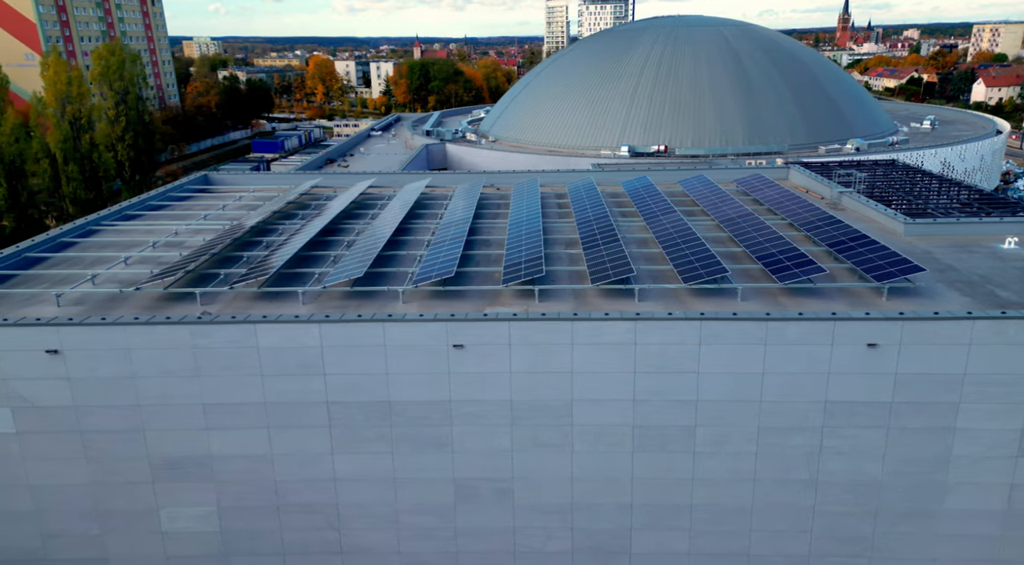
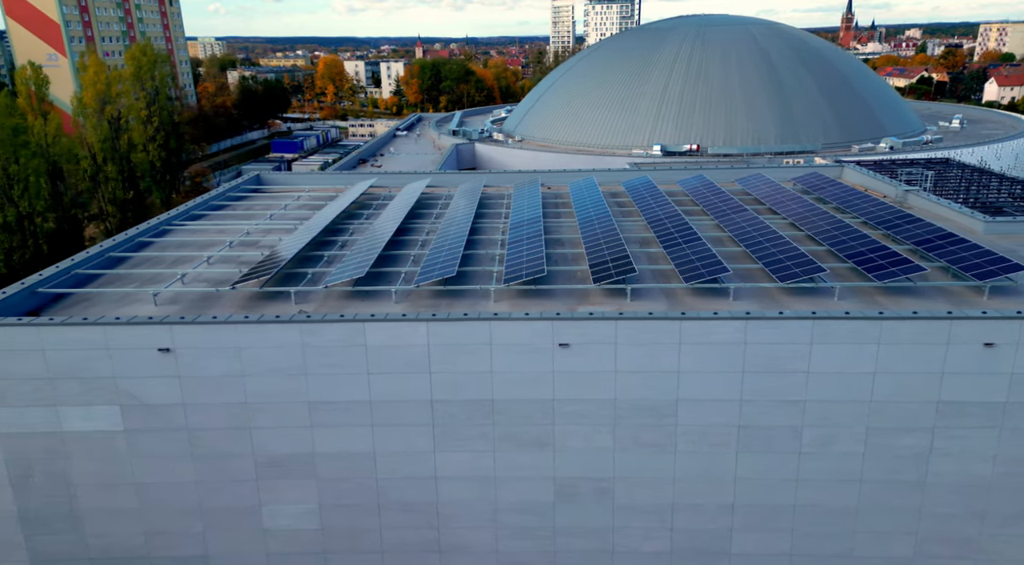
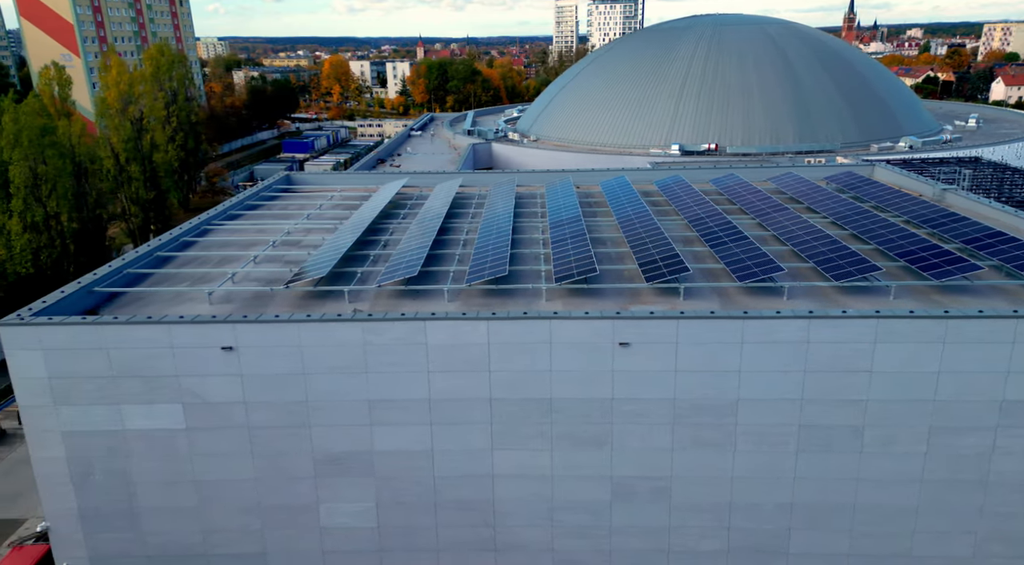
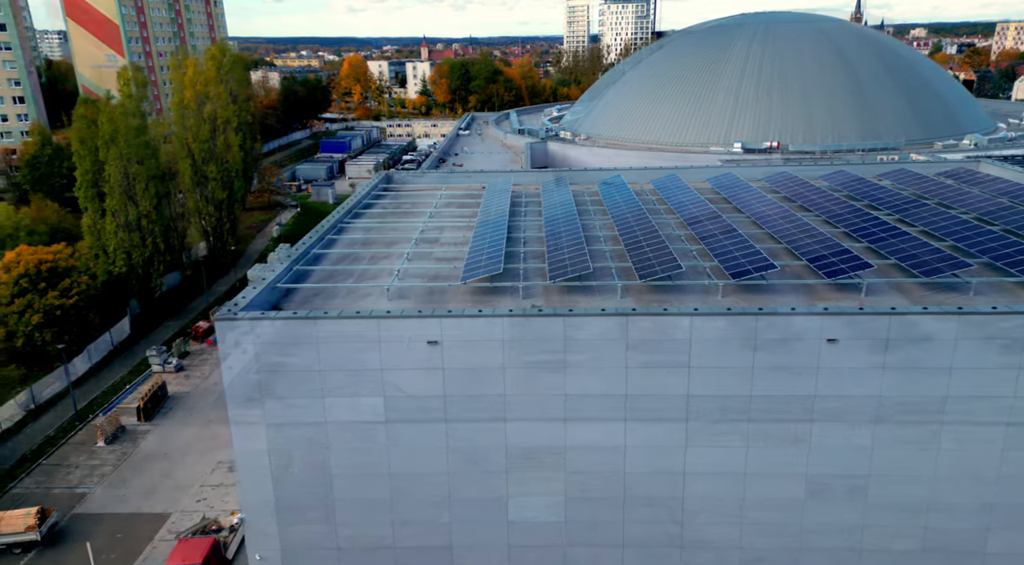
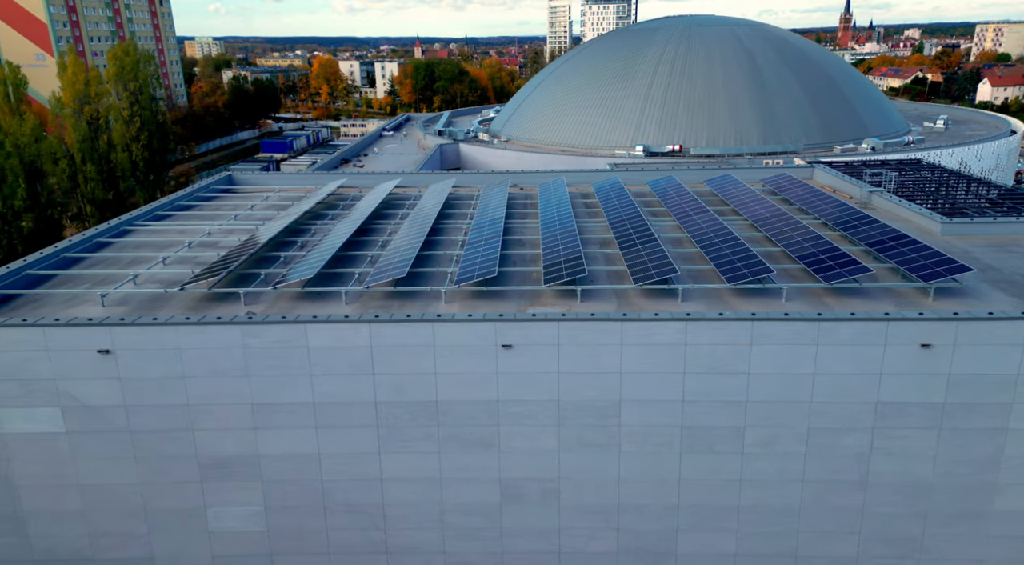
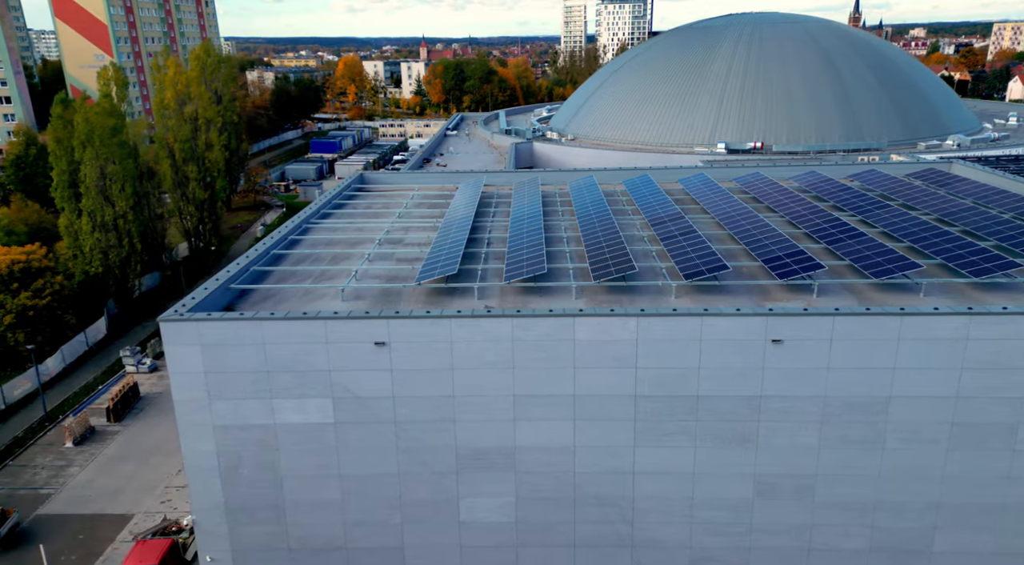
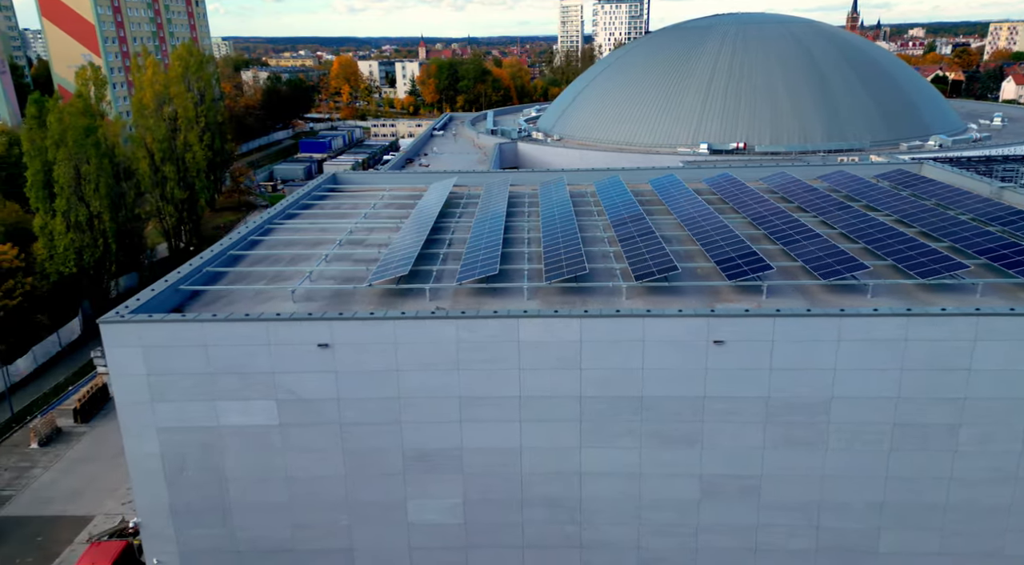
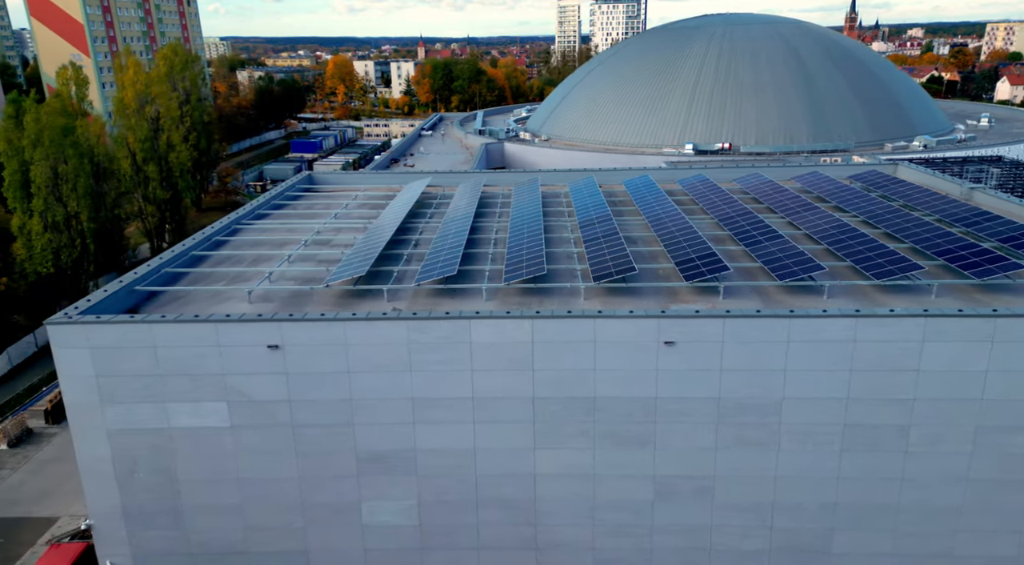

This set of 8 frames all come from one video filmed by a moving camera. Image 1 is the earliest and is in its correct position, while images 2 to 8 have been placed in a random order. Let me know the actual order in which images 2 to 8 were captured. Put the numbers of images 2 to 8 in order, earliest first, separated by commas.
5, 2, 3, 8, 7, 6, 4
